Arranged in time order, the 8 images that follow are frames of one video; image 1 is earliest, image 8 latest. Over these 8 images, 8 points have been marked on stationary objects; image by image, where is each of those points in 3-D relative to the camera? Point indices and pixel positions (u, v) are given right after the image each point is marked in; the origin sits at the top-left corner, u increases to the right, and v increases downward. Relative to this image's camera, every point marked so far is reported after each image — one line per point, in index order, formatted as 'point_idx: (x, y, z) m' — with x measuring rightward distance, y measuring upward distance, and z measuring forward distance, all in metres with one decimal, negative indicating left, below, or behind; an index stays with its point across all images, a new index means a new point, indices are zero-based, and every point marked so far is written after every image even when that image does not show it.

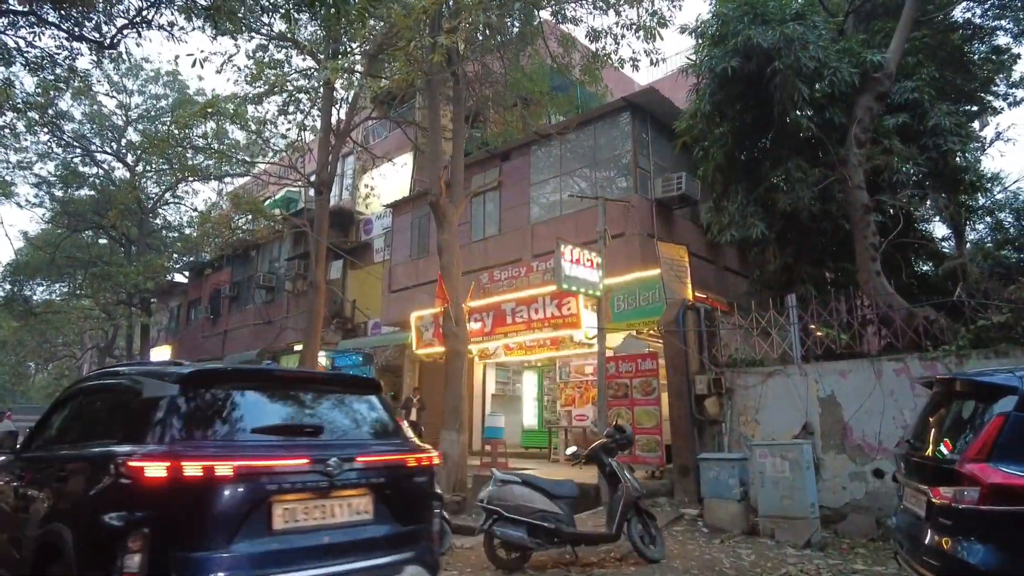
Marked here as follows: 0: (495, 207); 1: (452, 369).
0: (-0.4, +2.1, +17.1) m
1: (-1.1, -1.4, +11.5) m
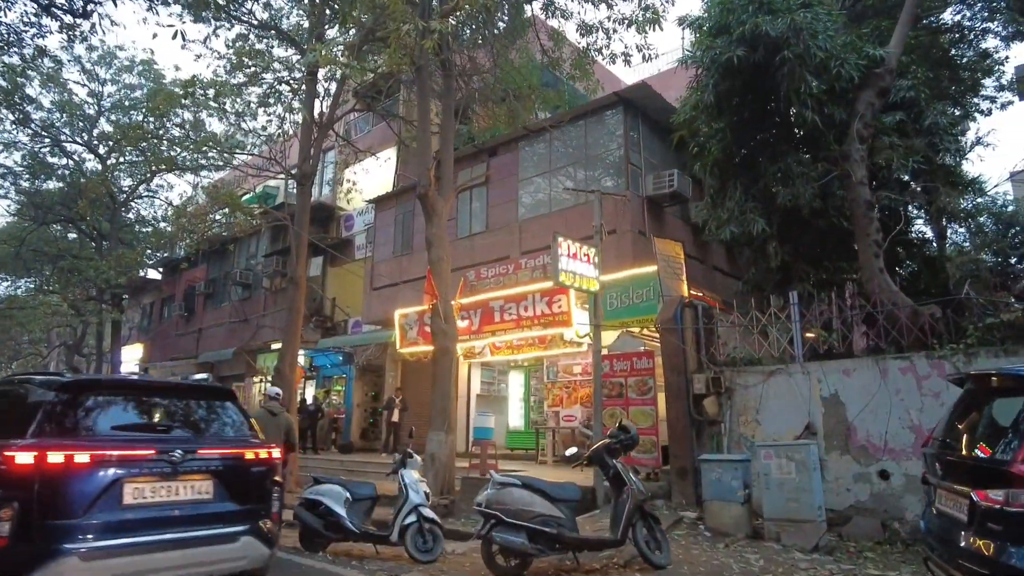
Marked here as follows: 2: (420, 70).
0: (-0.7, +2.2, +16.7) m
1: (-1.2, -1.3, +11.1) m
2: (-1.7, +4.0, +12.0) m
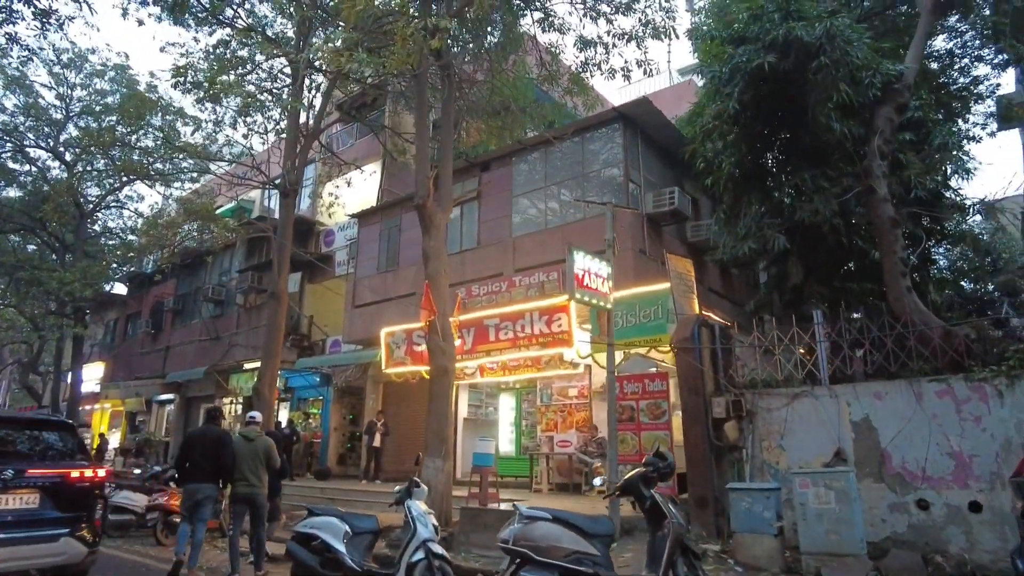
0: (-0.9, +1.7, +16.2) m
1: (-1.2, -1.6, +10.4) m
2: (-1.6, +3.7, +11.5) m
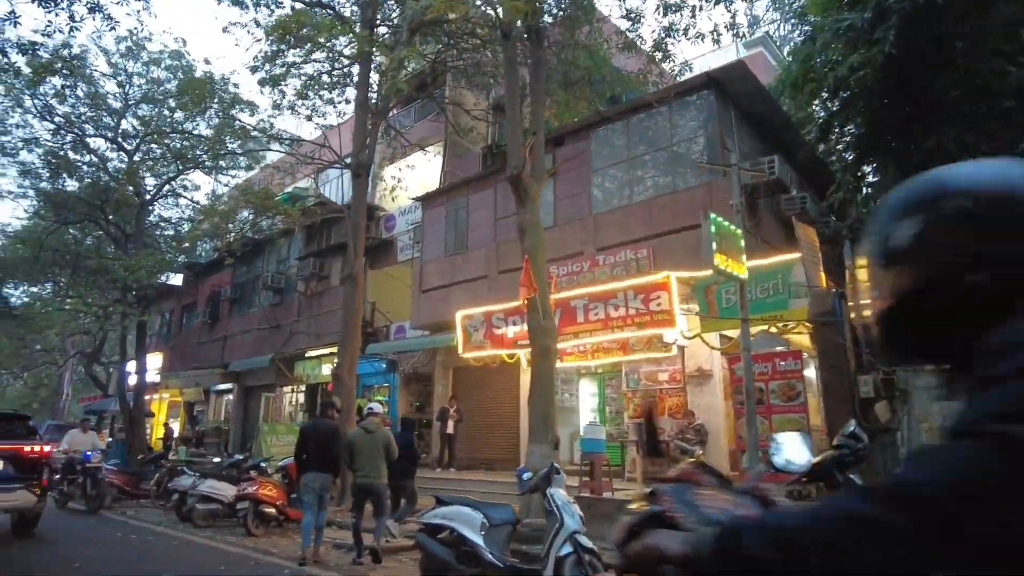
0: (+0.9, +2.2, +15.5) m
1: (+0.4, -1.2, +9.8) m
2: (0.0, +4.1, +10.8) m
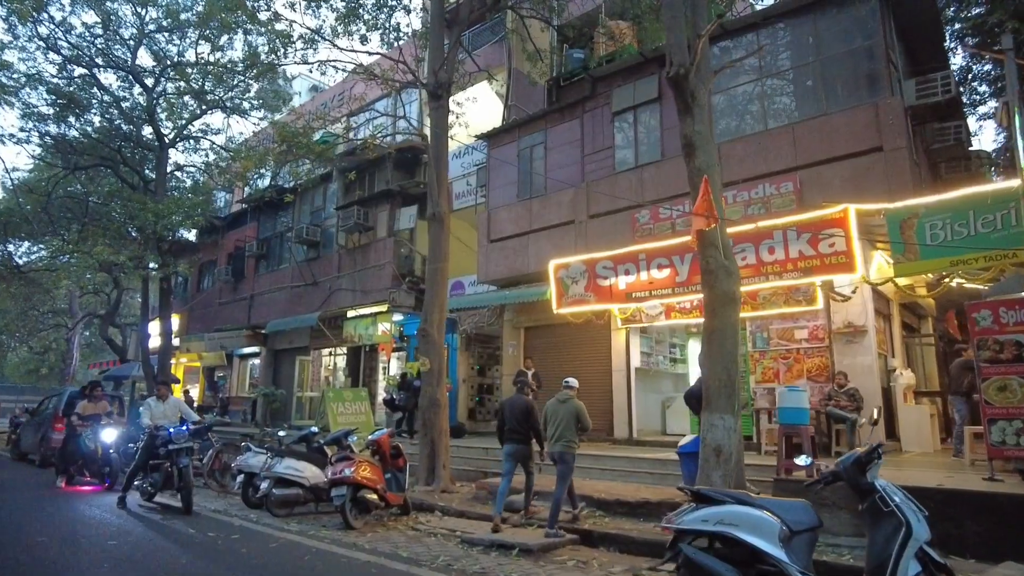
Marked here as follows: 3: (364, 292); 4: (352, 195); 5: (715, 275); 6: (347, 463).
0: (+2.8, +3.3, +13.3) m
1: (+2.4, -0.4, +7.8) m
2: (+2.0, +5.0, +8.5) m
3: (-4.2, -0.1, +18.3) m
4: (-4.8, +2.8, +19.7) m
5: (+2.4, +0.2, +7.8) m
6: (-2.1, -2.2, +8.3) m
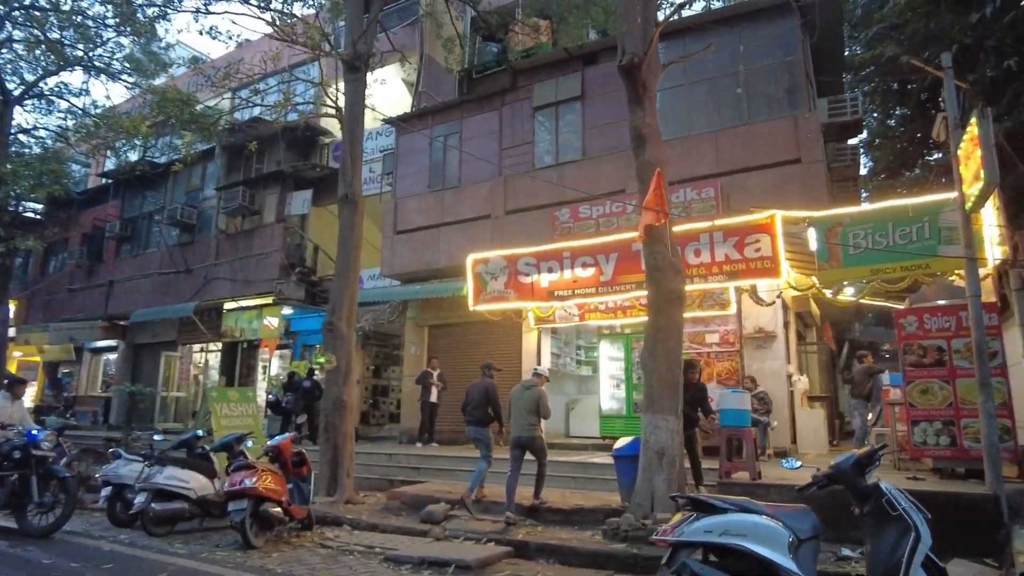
0: (+1.2, +3.3, +13.1) m
1: (+1.7, -0.4, +7.5) m
2: (+1.3, +5.0, +8.2) m
3: (-6.7, +0.2, +16.6) m
4: (-7.5, +3.1, +17.9) m
5: (+1.7, +0.2, +7.6) m
6: (-2.9, -2.0, +7.2) m
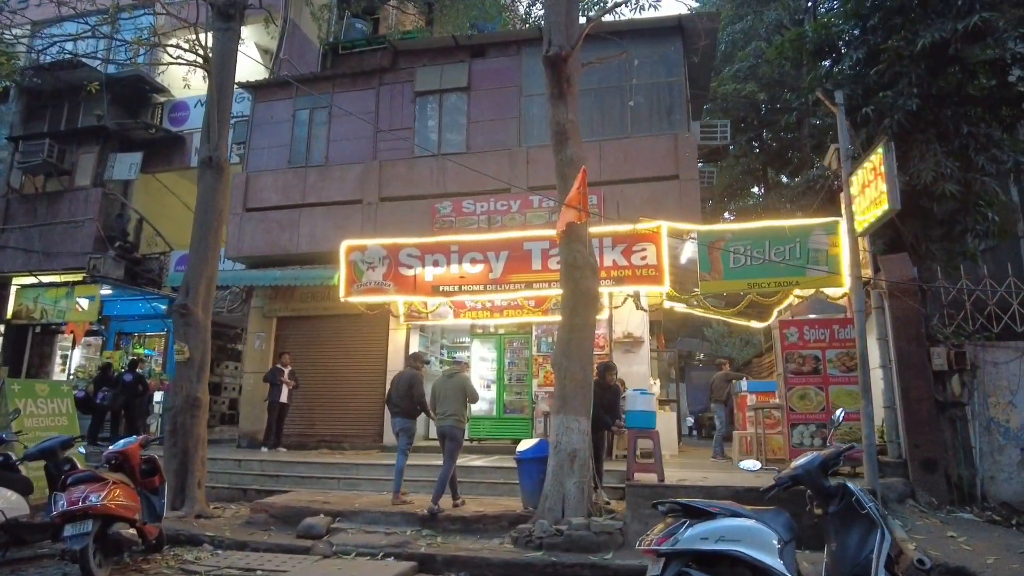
0: (-1.0, +3.3, +12.6) m
1: (+0.8, -0.4, +7.4) m
2: (+0.5, +5.0, +8.0) m
3: (-9.8, +0.7, +13.8) m
4: (-10.7, +3.7, +14.8) m
5: (+0.8, +0.2, +7.5) m
6: (-3.7, -1.8, +5.8) m
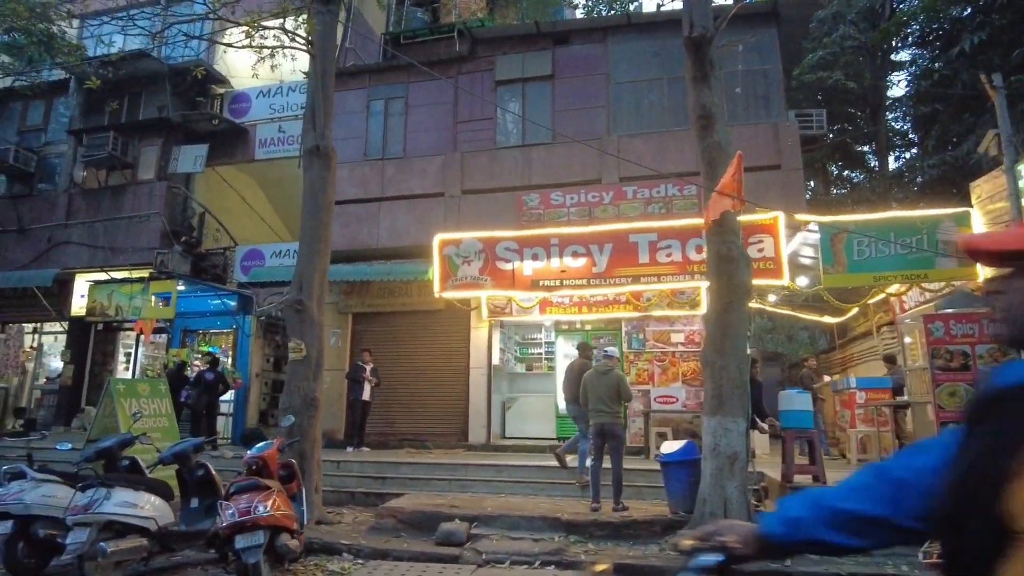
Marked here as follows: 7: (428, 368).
0: (+0.6, +3.4, +12.2) m
1: (+2.4, -0.3, +7.0) m
2: (+2.1, +5.1, +7.6) m
3: (-8.2, +0.8, +13.5) m
4: (-9.1, +3.8, +14.4) m
5: (+2.4, +0.3, +7.1) m
6: (-2.1, -1.7, +5.4) m
7: (-1.6, -1.5, +12.6) m
